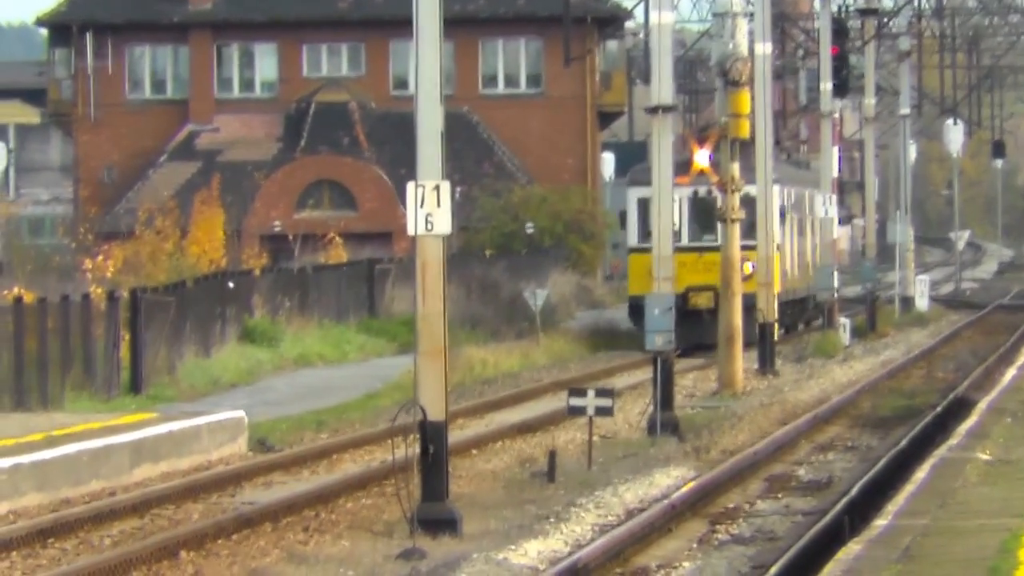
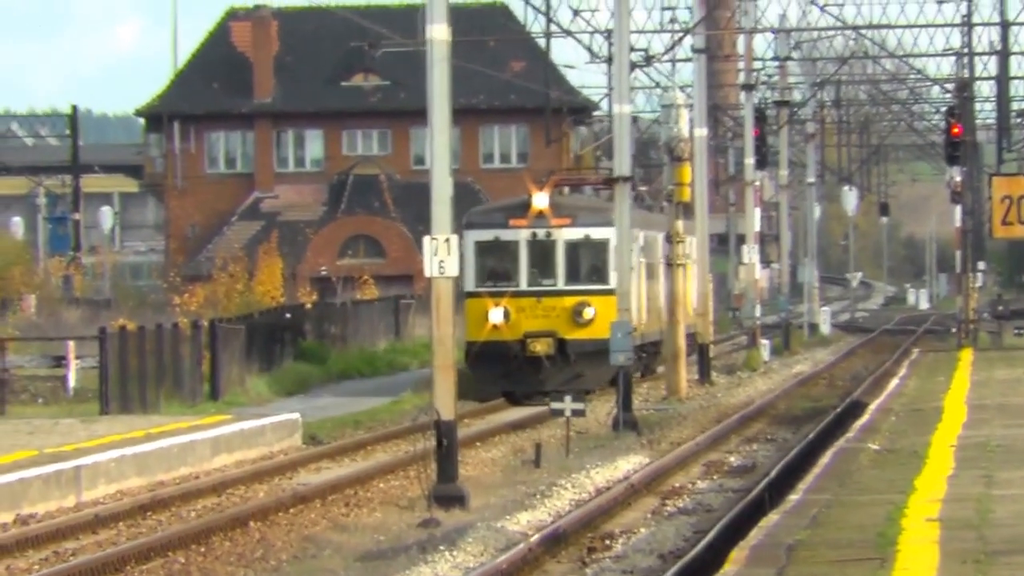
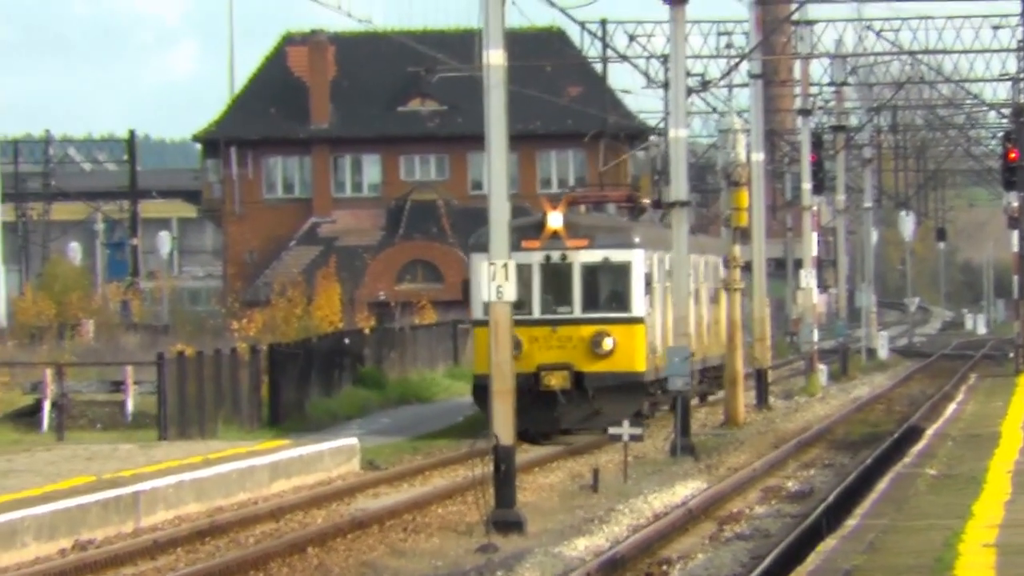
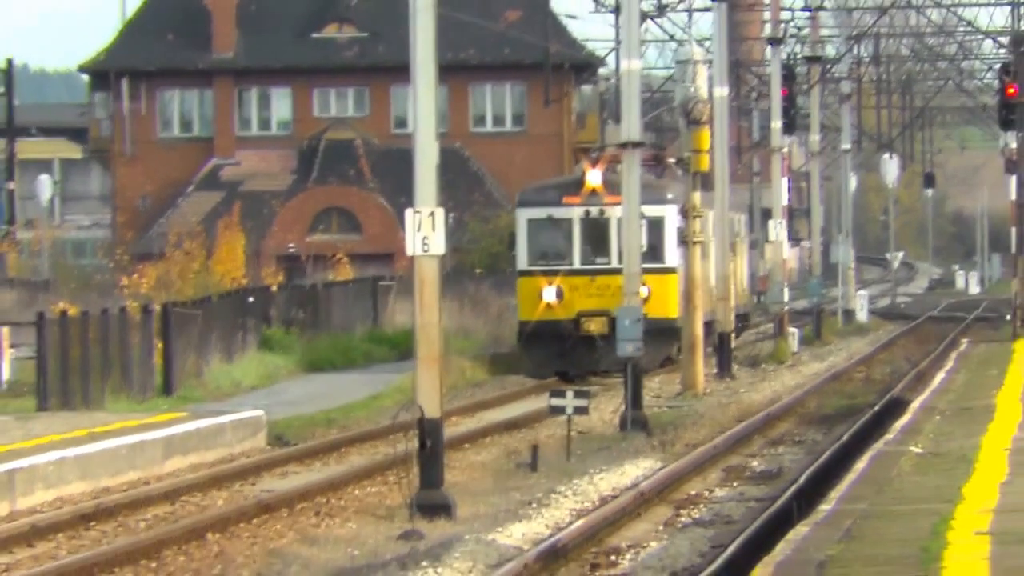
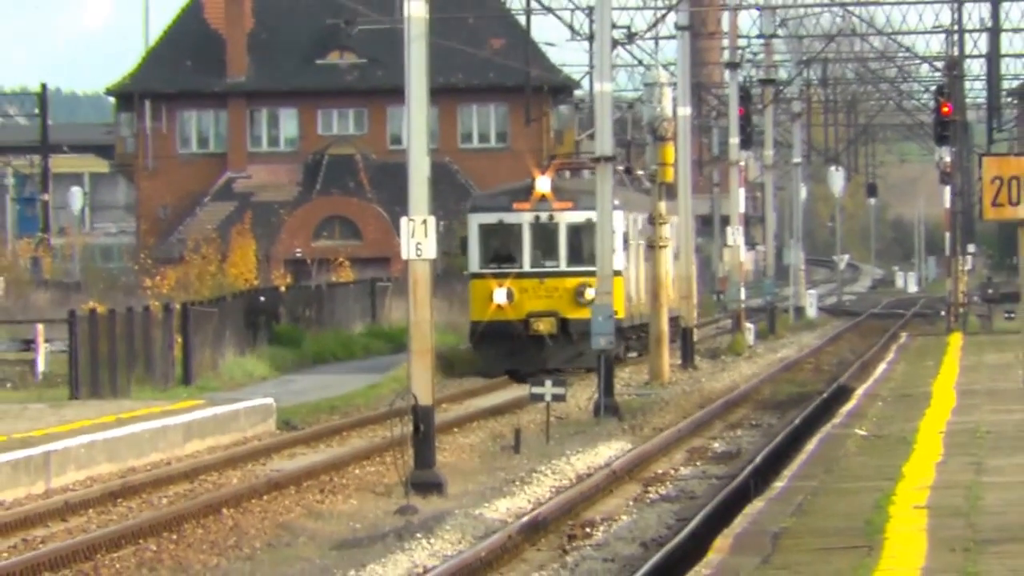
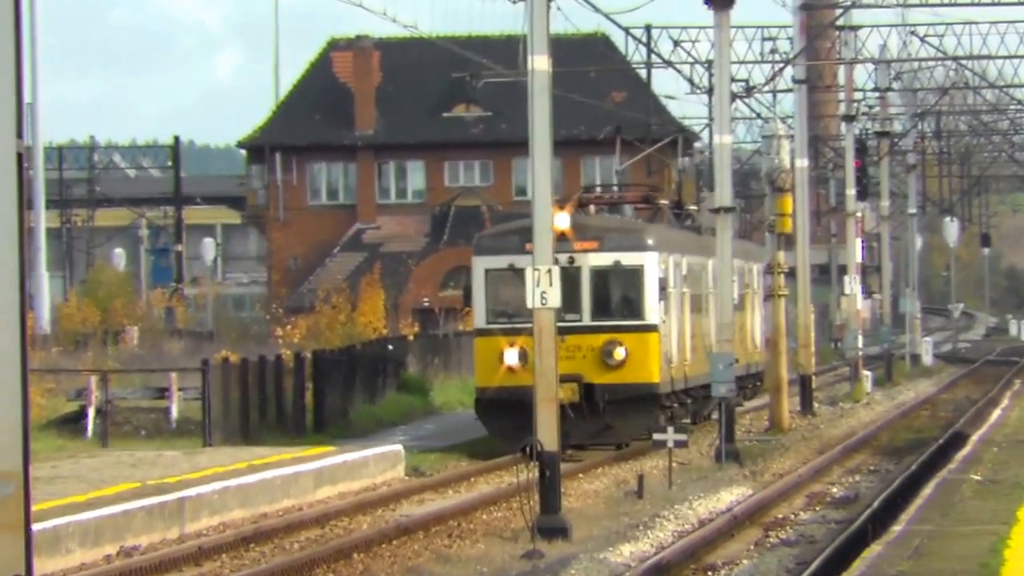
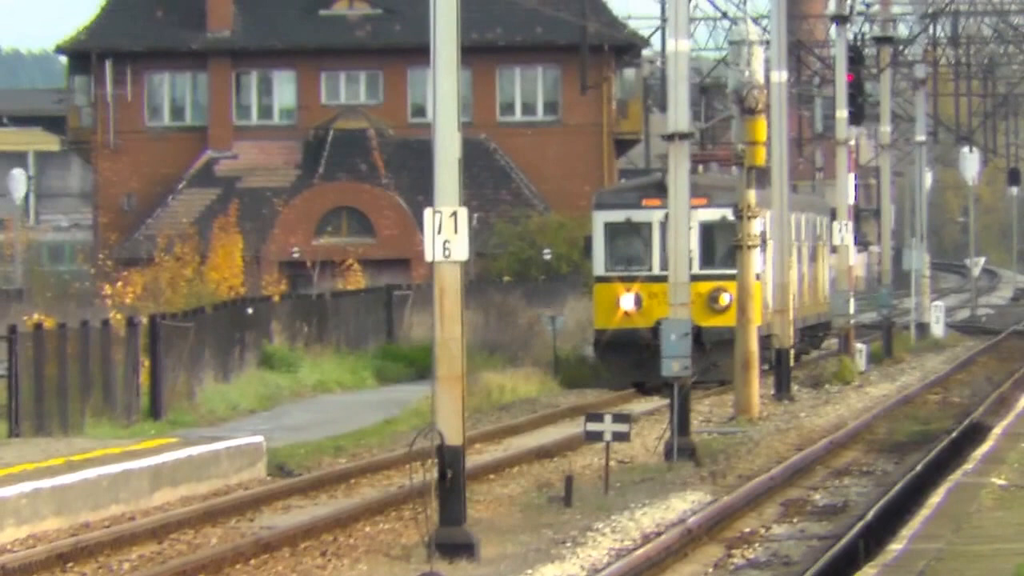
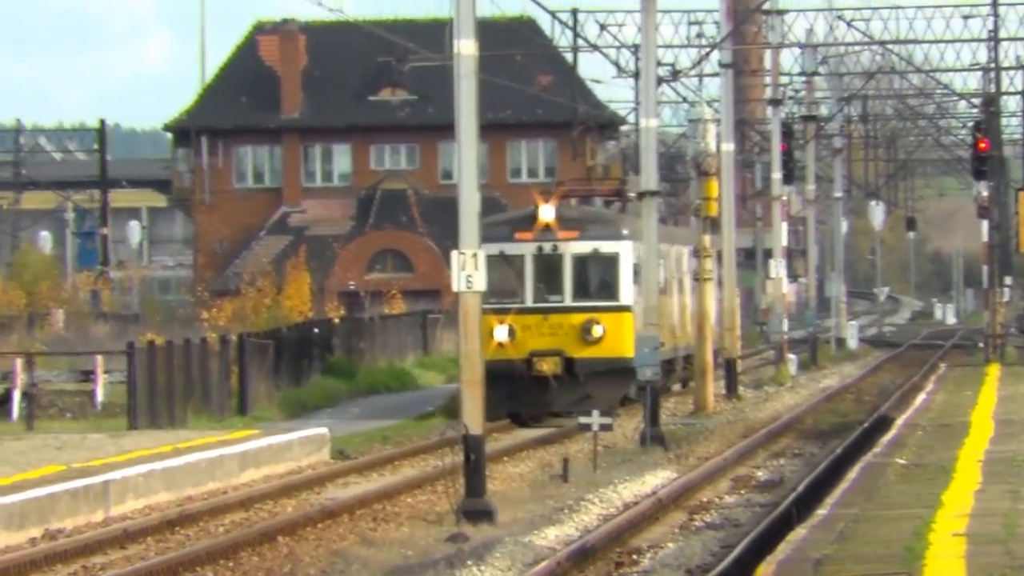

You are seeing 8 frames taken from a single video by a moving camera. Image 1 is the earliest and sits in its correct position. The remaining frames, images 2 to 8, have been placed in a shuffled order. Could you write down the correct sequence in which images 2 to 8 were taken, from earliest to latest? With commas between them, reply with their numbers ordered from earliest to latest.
7, 4, 5, 2, 8, 3, 6
